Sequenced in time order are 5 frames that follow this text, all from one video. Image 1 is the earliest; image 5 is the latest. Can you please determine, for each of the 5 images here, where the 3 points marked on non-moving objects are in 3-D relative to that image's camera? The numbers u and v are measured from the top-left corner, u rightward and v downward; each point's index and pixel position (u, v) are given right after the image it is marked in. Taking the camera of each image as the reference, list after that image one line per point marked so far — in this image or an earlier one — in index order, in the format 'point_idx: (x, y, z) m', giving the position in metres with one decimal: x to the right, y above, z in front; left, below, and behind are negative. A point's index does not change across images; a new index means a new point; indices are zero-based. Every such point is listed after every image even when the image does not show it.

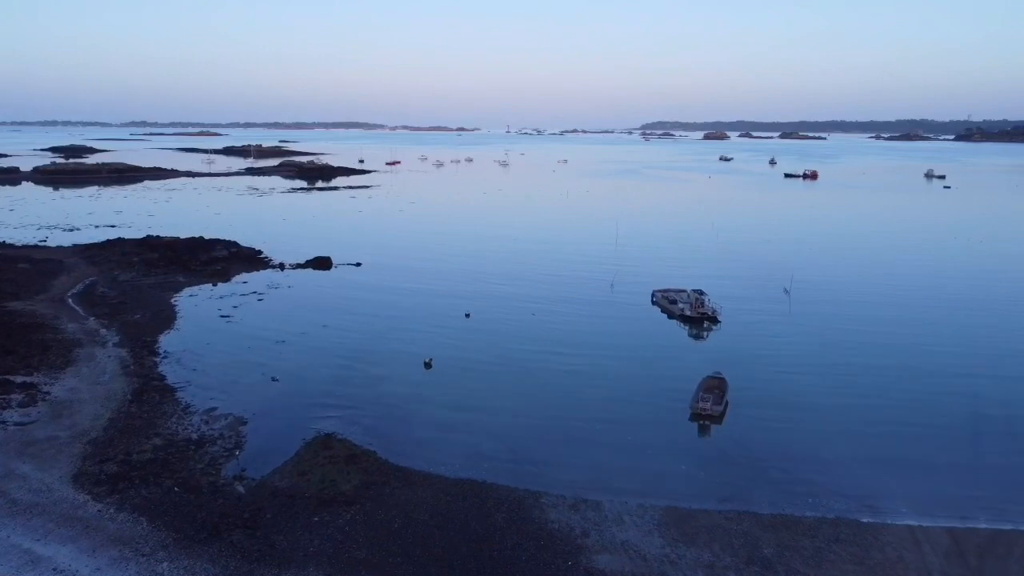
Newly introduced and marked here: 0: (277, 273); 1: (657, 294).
0: (-6.3, +0.4, +19.6) m
1: (+3.4, -0.1, +17.0) m
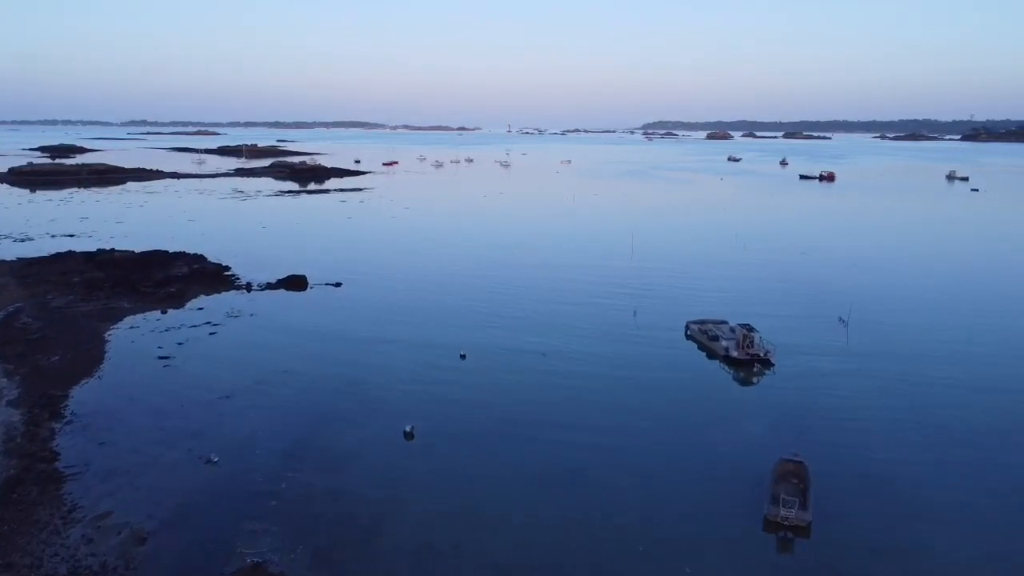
0: (-6.2, -0.2, +16.8) m
1: (+3.5, -0.7, +14.2) m
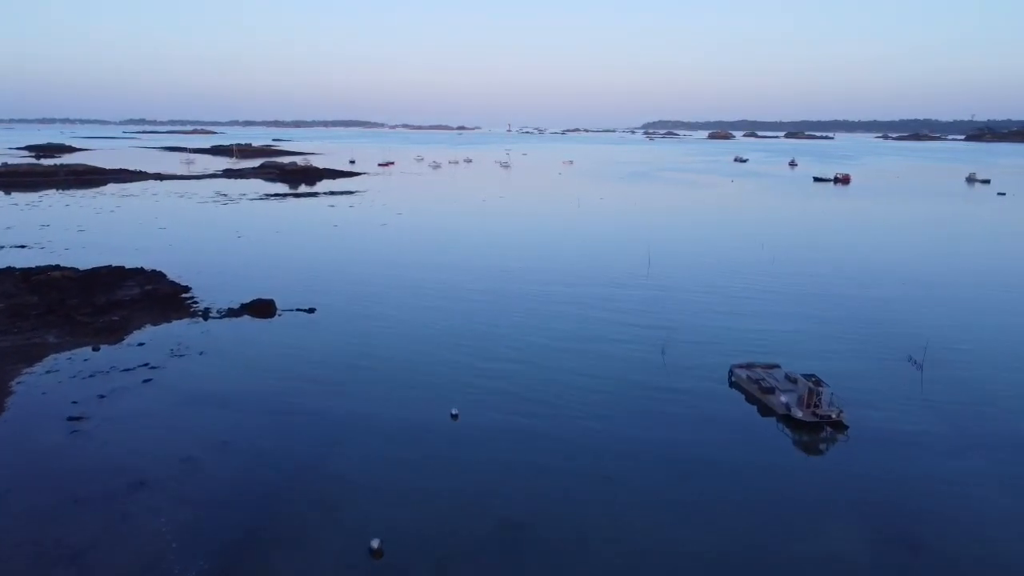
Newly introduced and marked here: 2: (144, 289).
0: (-6.1, -0.7, +14.2) m
1: (+3.6, -1.3, +11.6) m
2: (-8.1, 0.0, +16.1) m
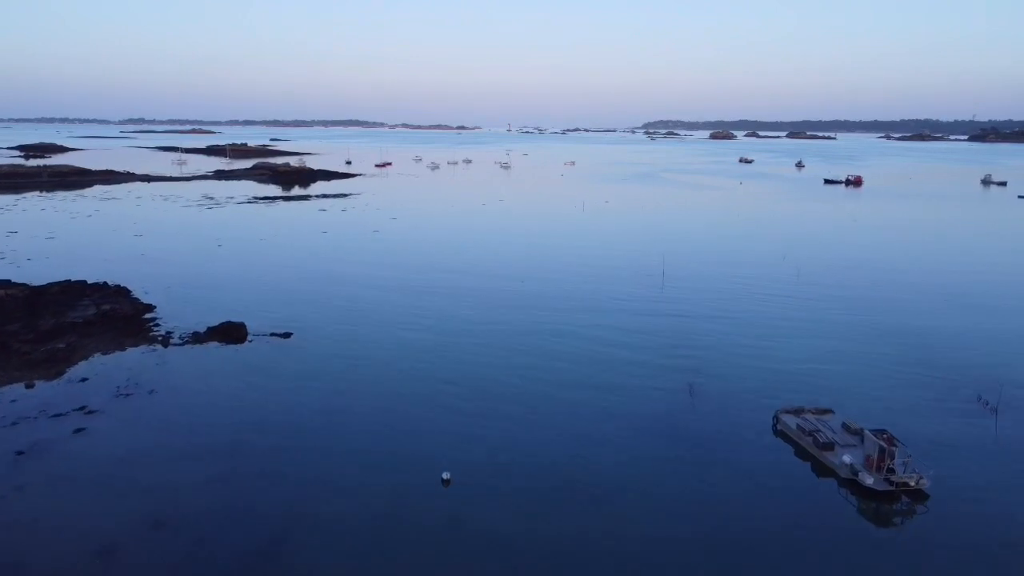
0: (-6.1, -1.1, +12.4) m
1: (+3.6, -1.7, +9.8) m
2: (-8.0, -0.4, +14.3) m
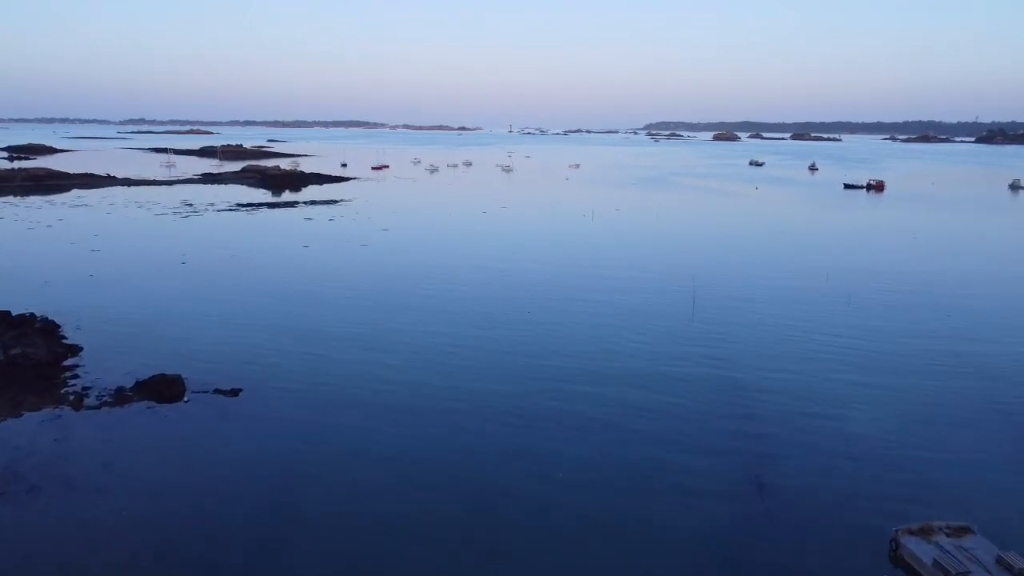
0: (-6.0, -1.7, +9.6) m
1: (+3.7, -2.3, +7.0) m
2: (-7.9, -1.0, +11.6) m
